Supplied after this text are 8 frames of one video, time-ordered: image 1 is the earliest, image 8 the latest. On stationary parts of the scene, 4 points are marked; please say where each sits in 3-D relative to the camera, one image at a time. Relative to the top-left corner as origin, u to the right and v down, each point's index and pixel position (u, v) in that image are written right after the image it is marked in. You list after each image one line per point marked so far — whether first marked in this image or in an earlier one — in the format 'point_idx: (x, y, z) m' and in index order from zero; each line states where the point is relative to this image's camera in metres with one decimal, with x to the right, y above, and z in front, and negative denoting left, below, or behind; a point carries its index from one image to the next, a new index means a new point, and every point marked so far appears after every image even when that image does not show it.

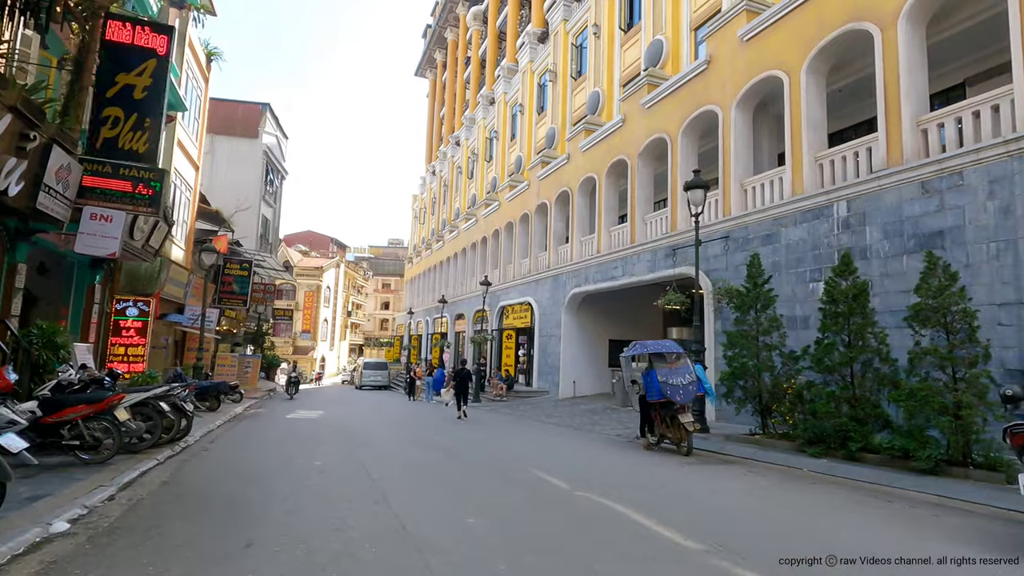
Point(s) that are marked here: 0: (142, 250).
0: (-10.0, +1.0, +14.6) m
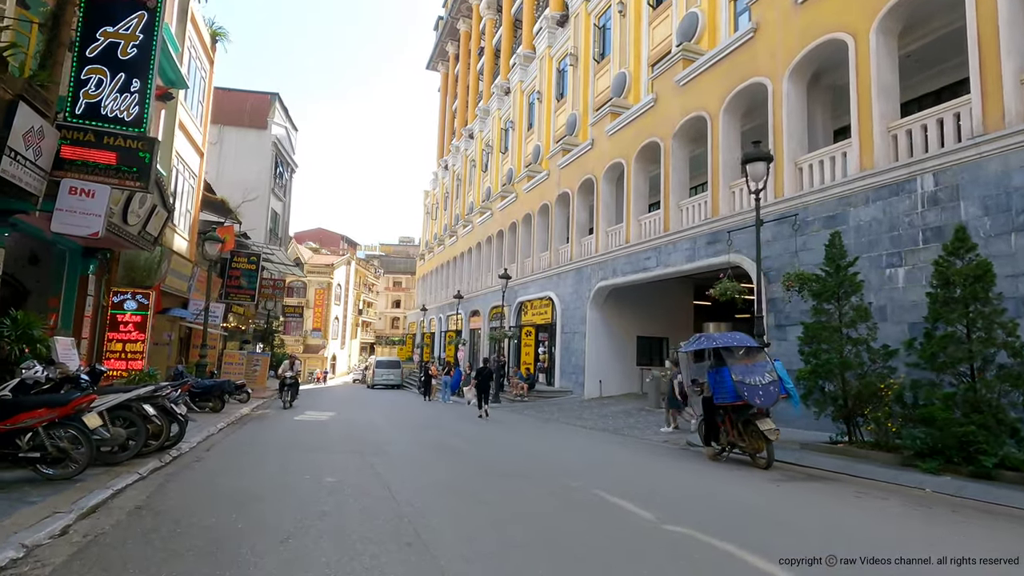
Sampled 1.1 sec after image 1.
0: (-9.3, +1.3, +13.4) m
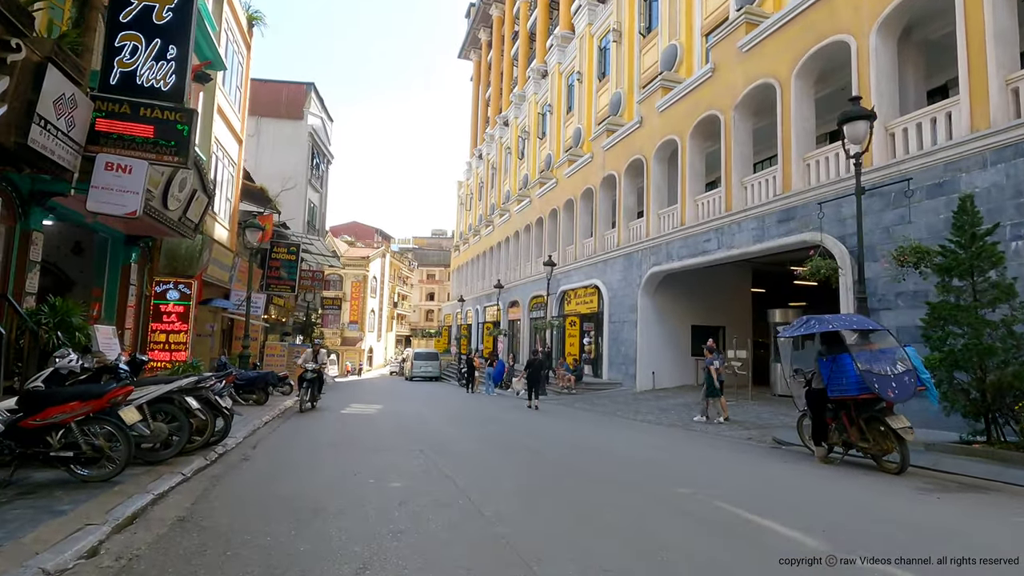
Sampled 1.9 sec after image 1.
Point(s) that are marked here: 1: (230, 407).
0: (-8.0, +1.5, +12.9) m
1: (-3.8, -1.6, +7.3) m
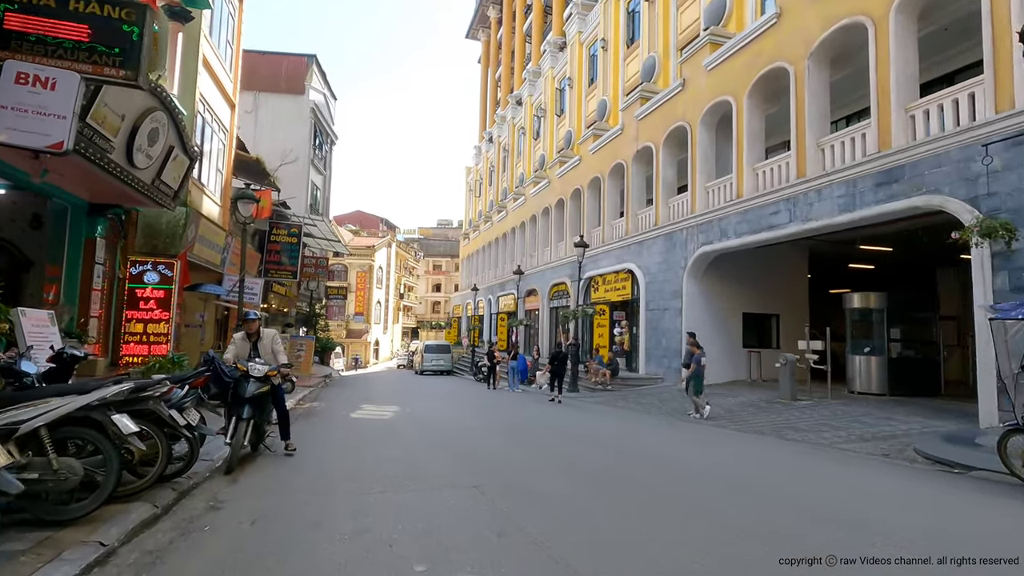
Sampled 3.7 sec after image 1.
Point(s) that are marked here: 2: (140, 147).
0: (-7.1, +2.0, +10.6) m
1: (-2.9, -1.3, +4.9) m
2: (-6.4, +2.4, +9.3) m
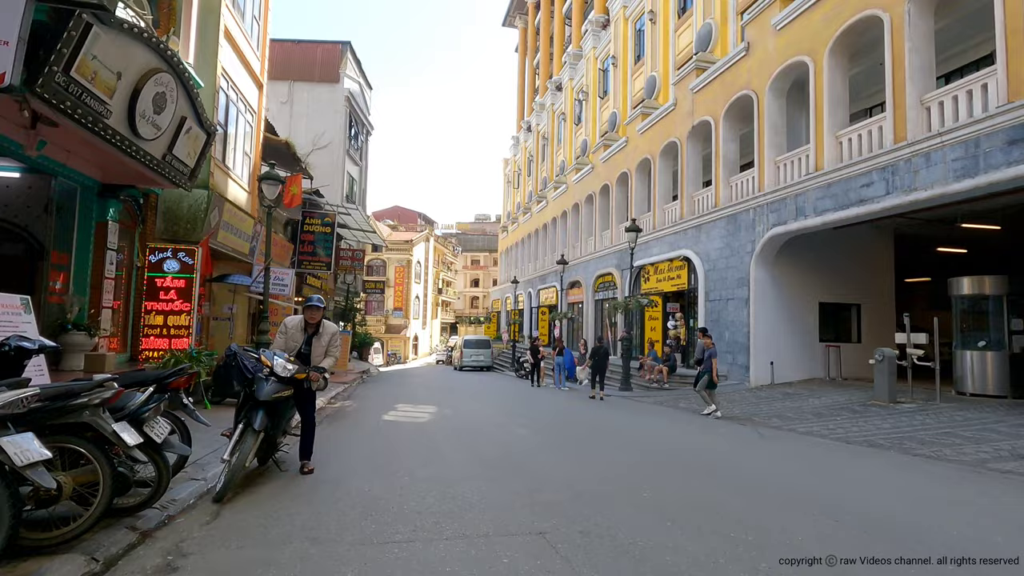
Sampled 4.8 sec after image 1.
0: (-6.2, +2.2, +9.5) m
1: (-2.4, -1.1, +3.7) m
2: (-5.6, +2.7, +8.2) m
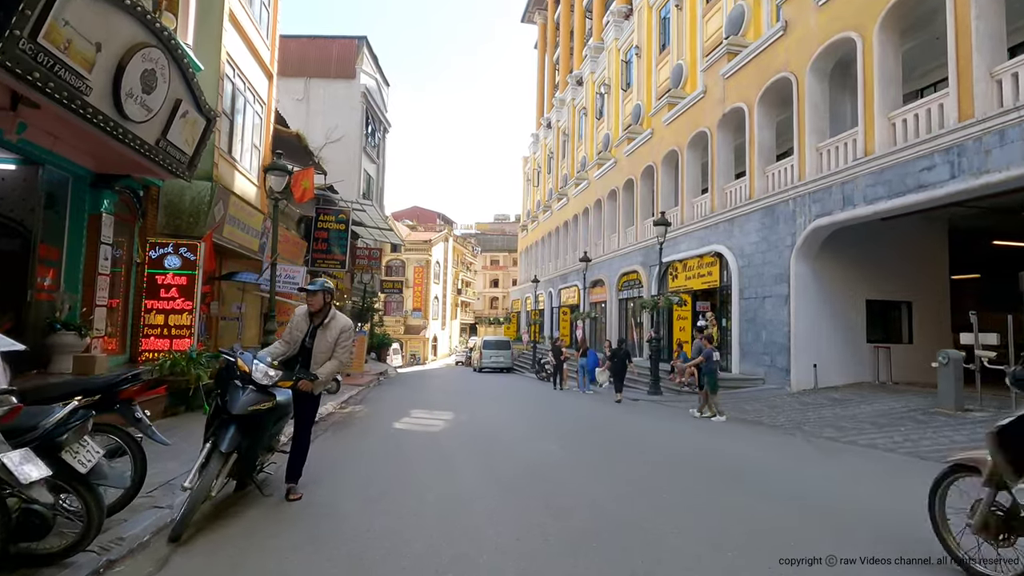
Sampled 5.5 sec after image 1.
0: (-5.8, +2.3, +8.8) m
1: (-2.2, -1.0, +2.8) m
2: (-5.3, +2.7, +7.5) m
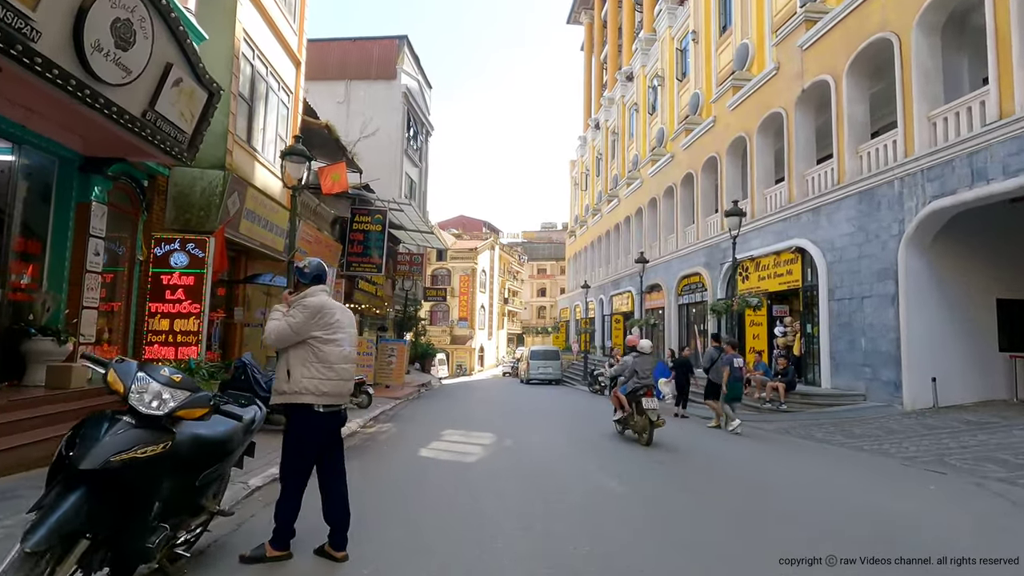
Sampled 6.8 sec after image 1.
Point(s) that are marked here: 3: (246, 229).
0: (-5.1, +2.3, +7.6) m
1: (-2.1, -0.8, +1.2) m
2: (-4.8, +2.8, +6.2) m
3: (-5.8, +1.2, +11.7) m
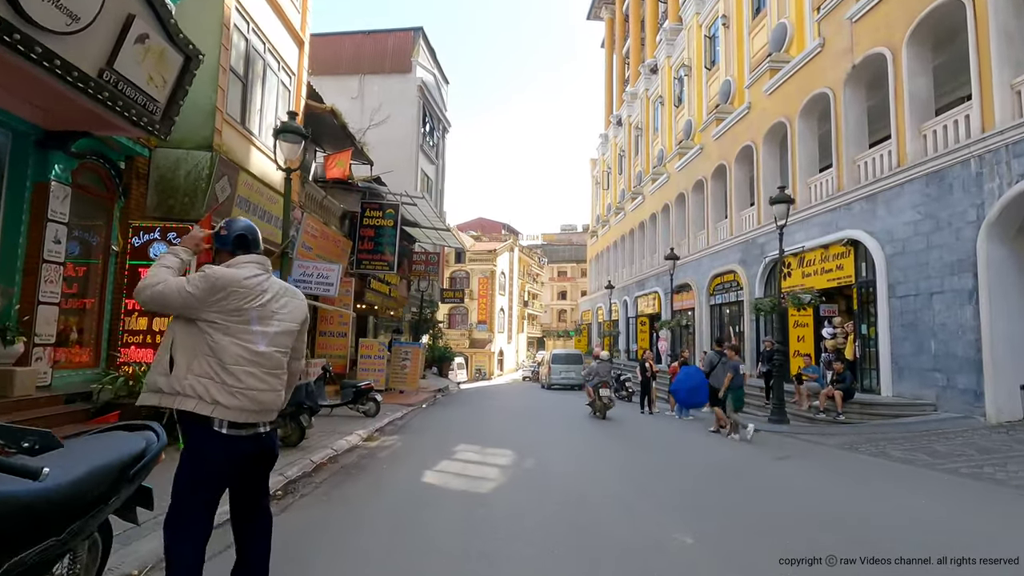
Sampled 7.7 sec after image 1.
0: (-4.9, +2.4, +6.5) m
1: (-2.0, -0.6, 0.0) m
2: (-4.5, +2.9, +5.1) m
3: (-5.4, +1.2, +10.6) m
